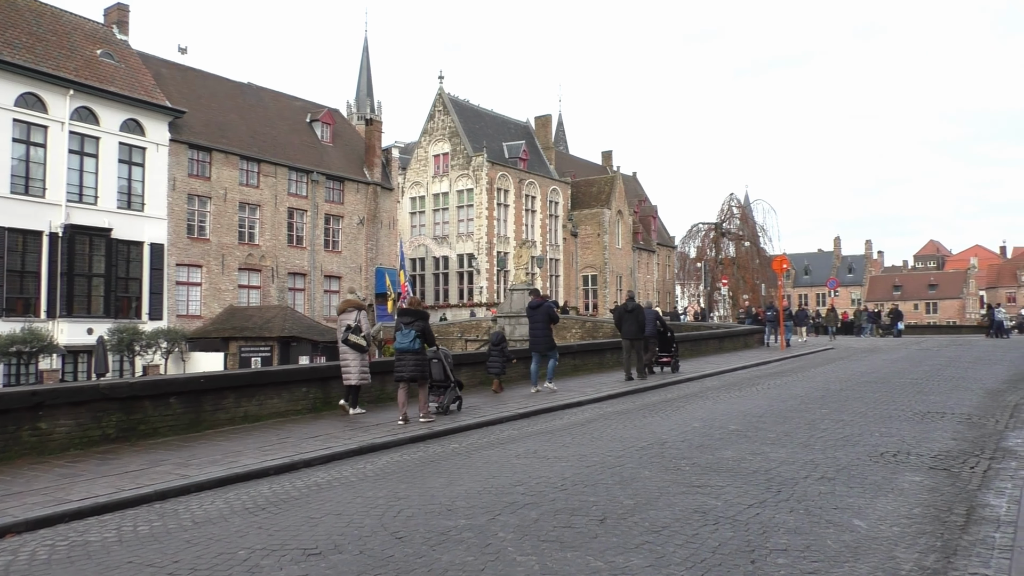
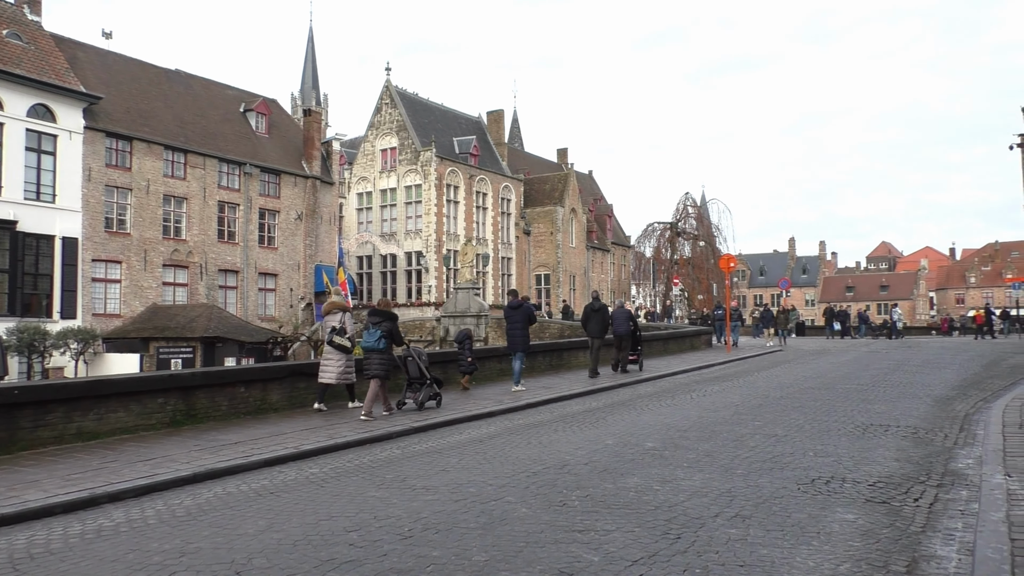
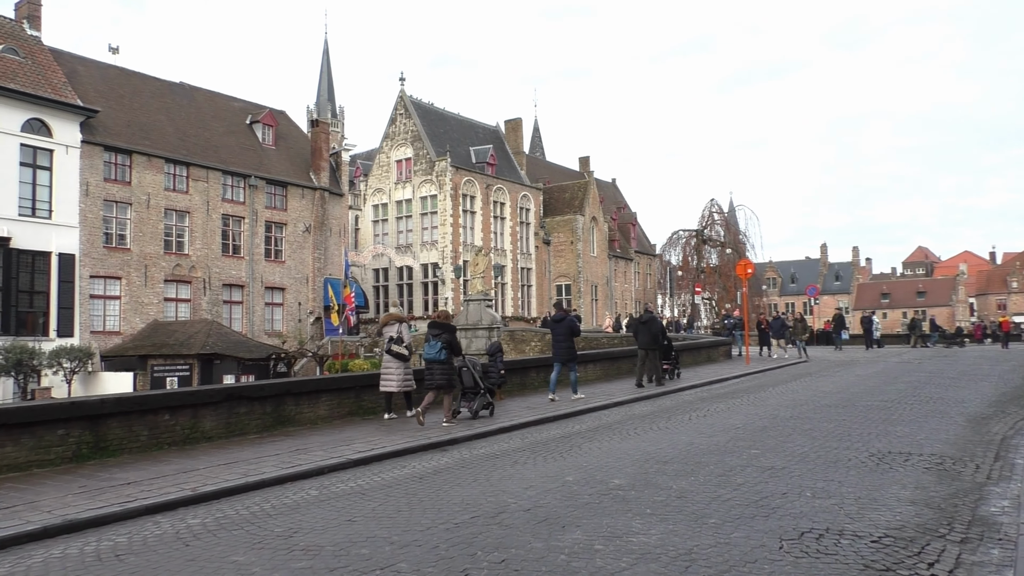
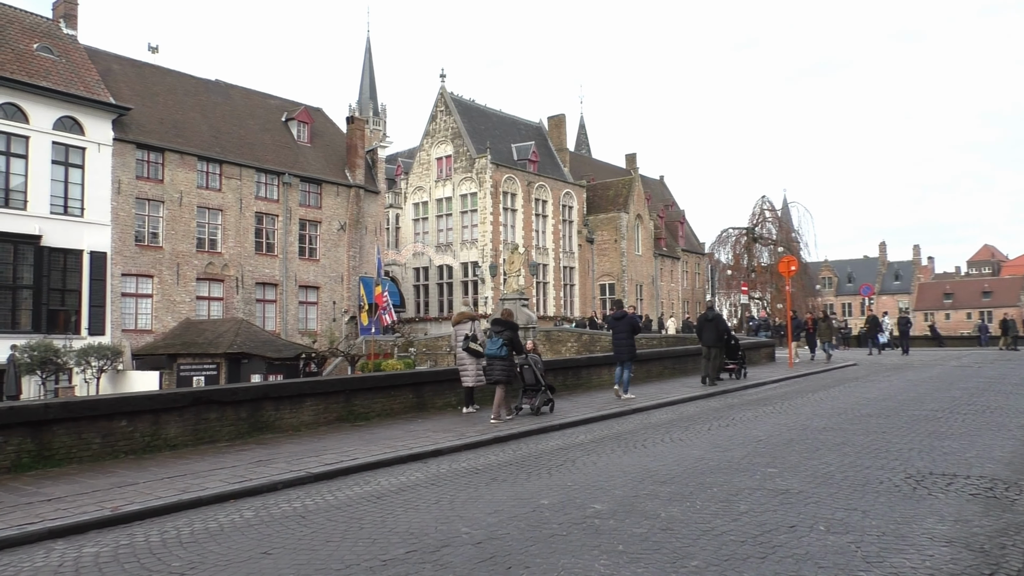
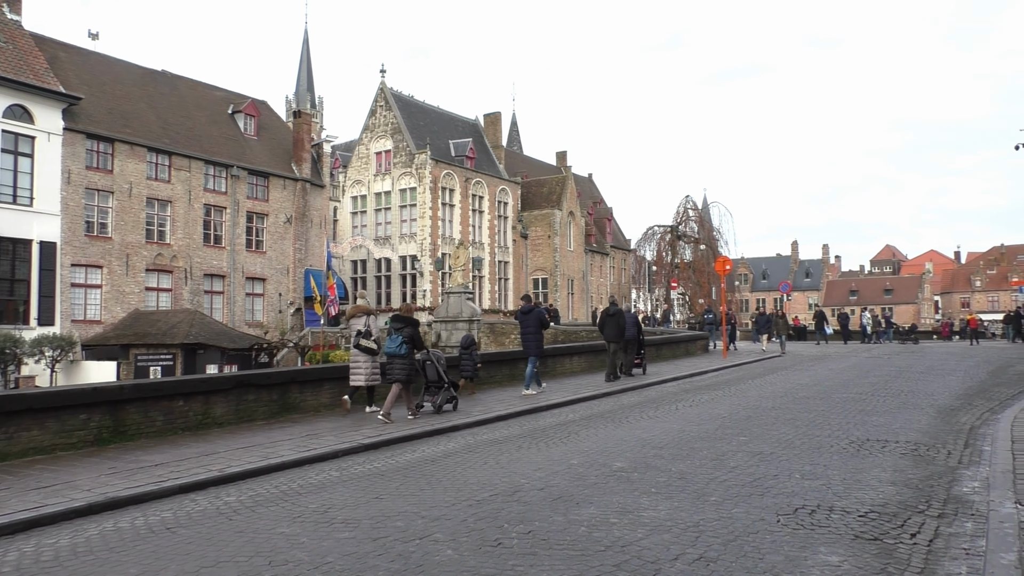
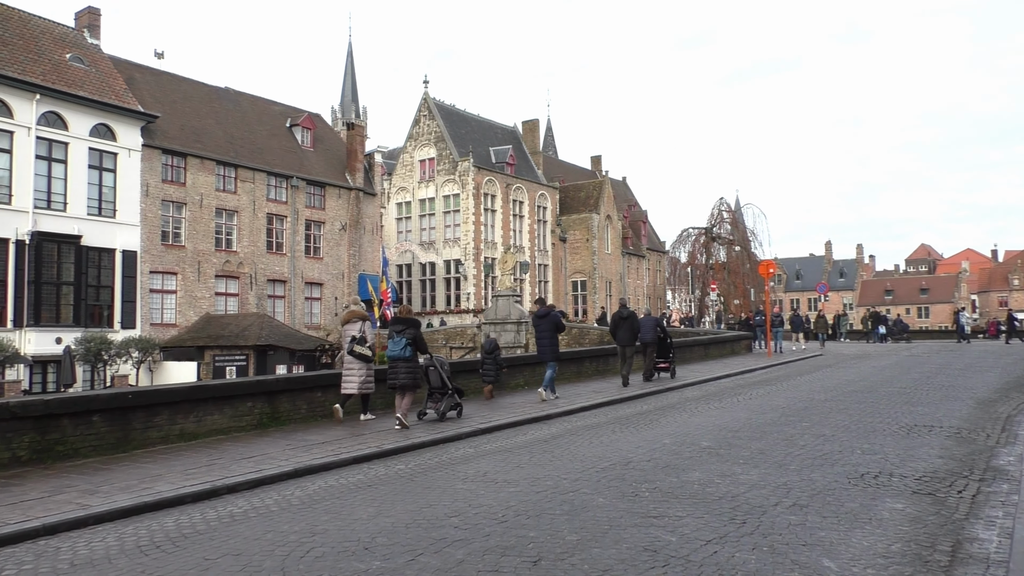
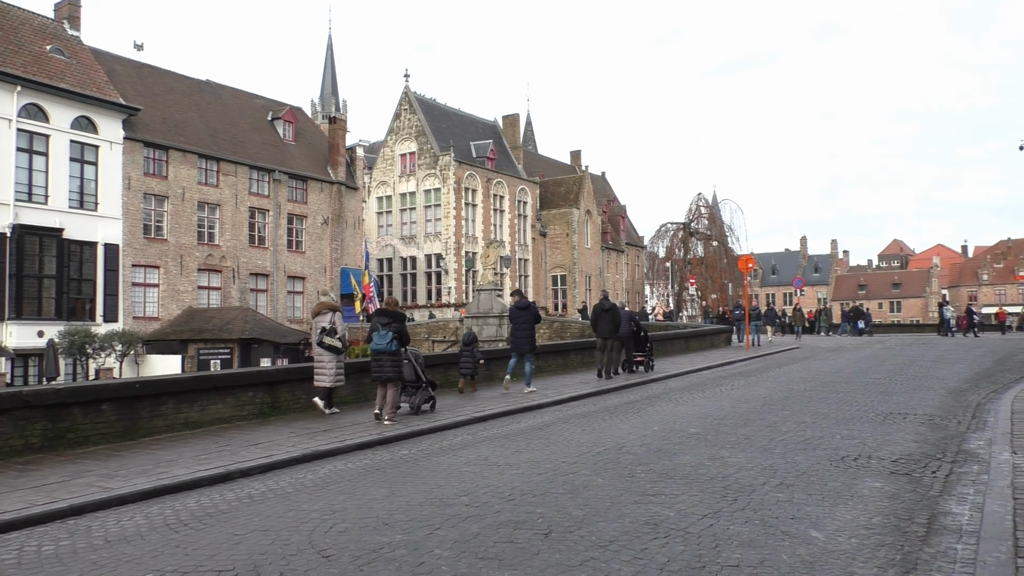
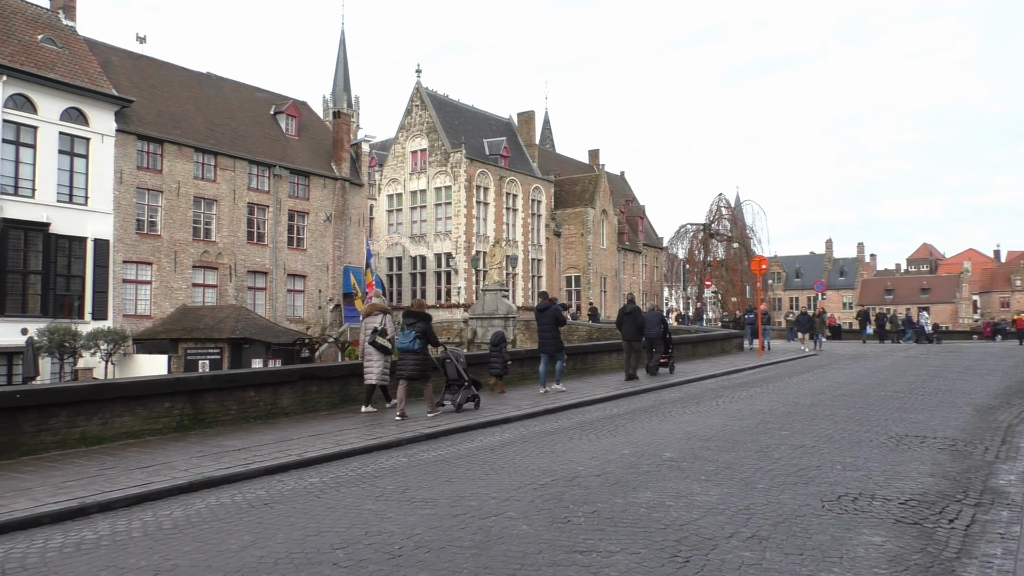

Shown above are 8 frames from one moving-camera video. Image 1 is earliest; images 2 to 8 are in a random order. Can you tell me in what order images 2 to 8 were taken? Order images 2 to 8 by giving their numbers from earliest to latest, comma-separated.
7, 6, 2, 8, 5, 3, 4
